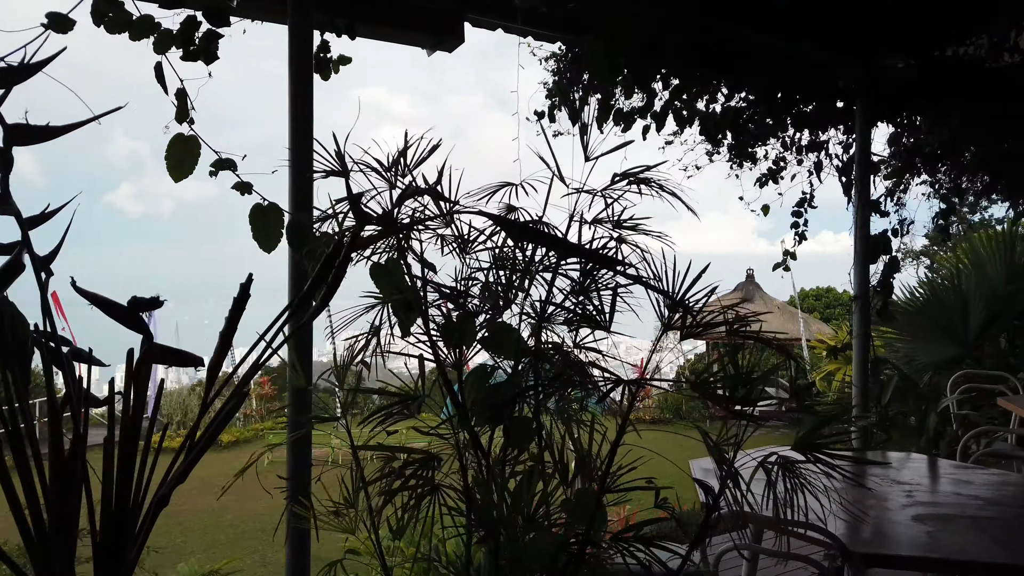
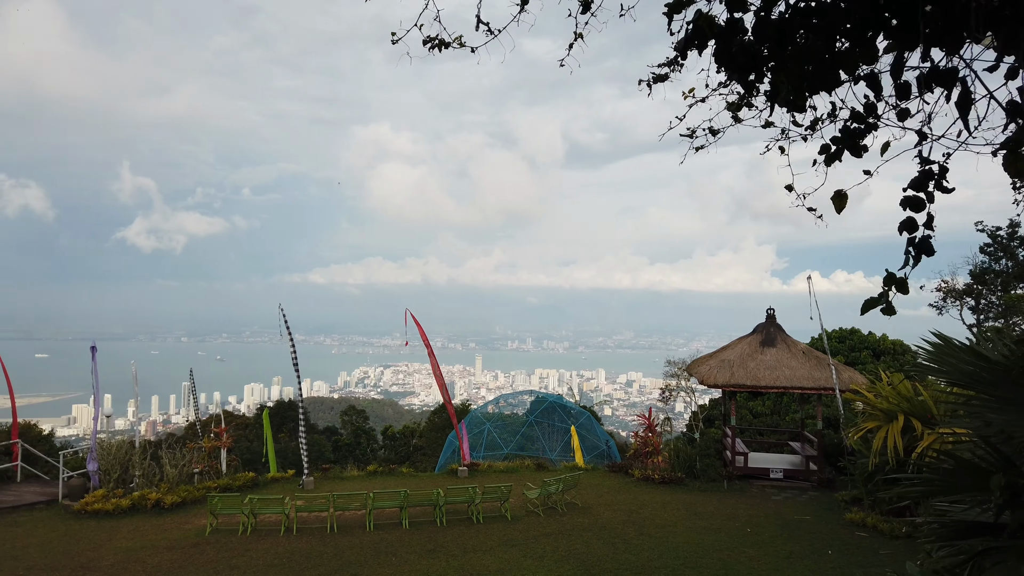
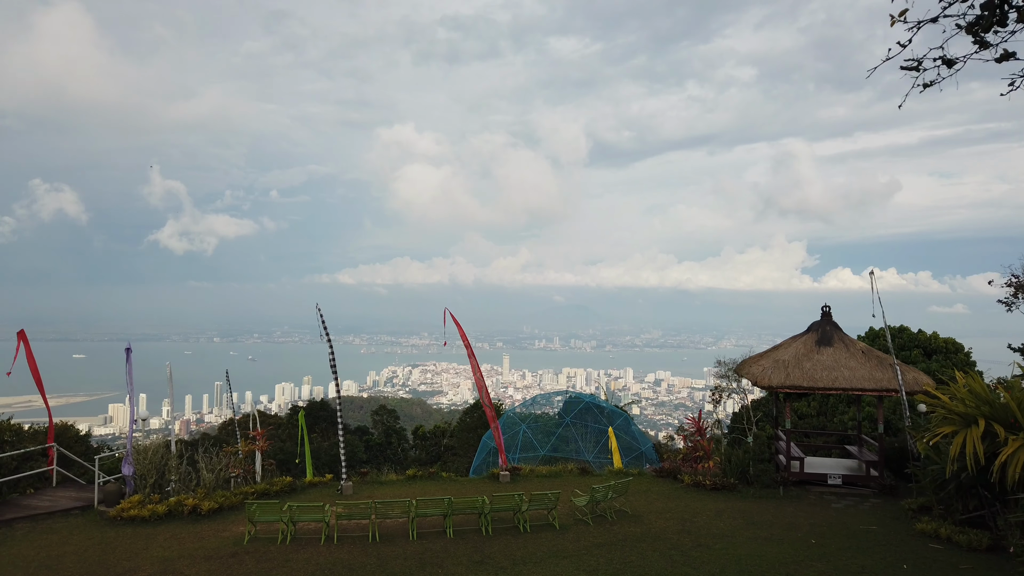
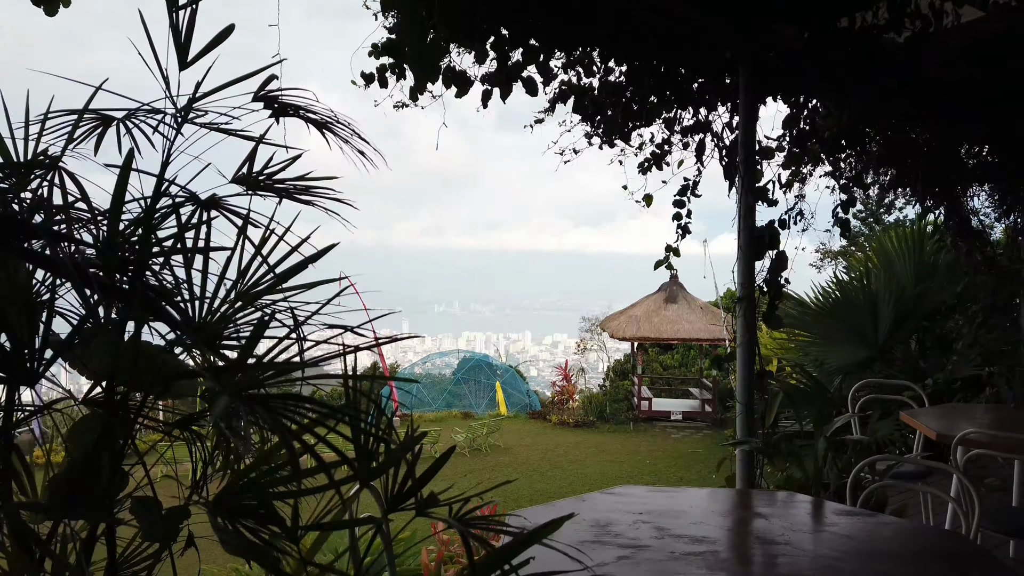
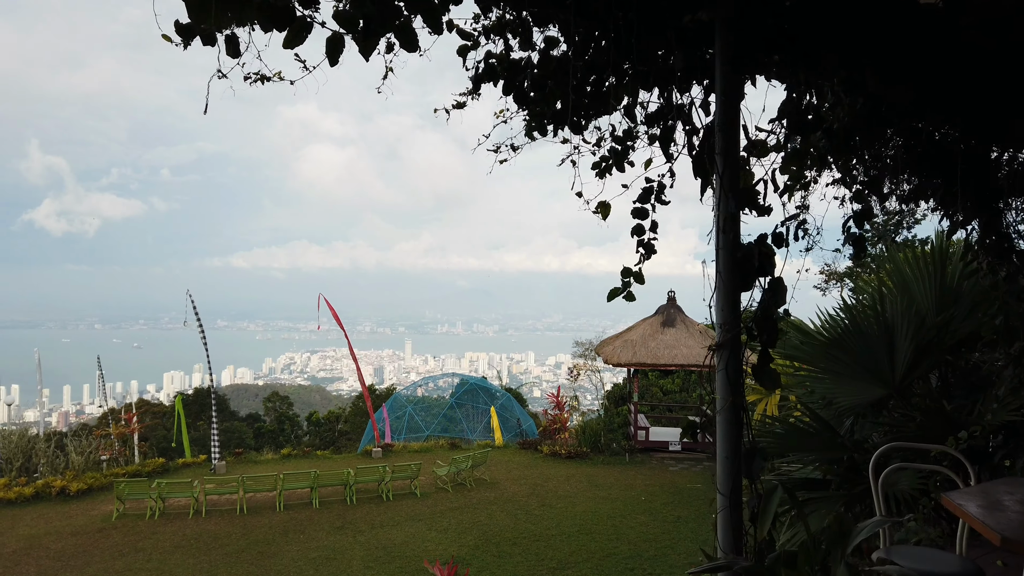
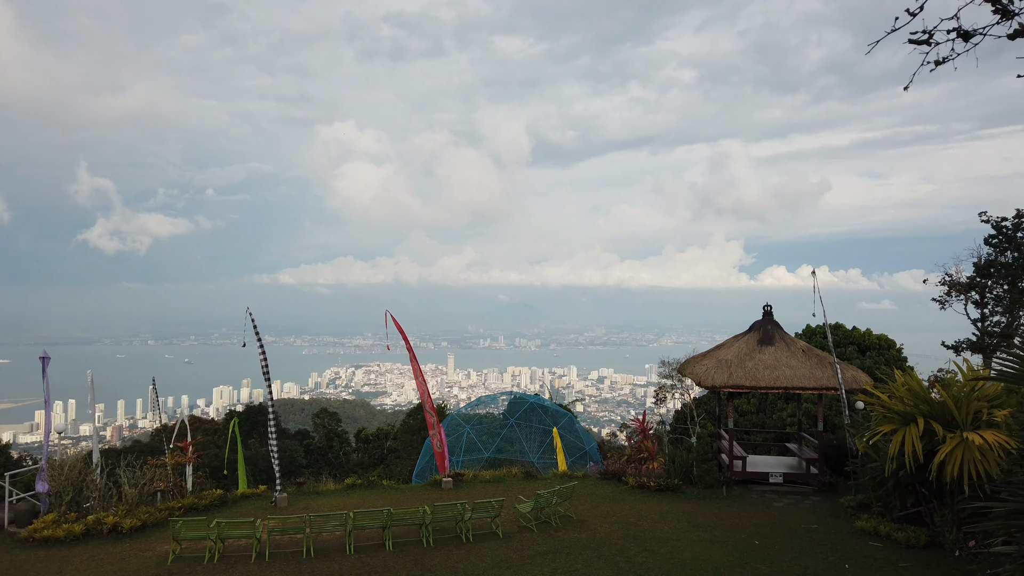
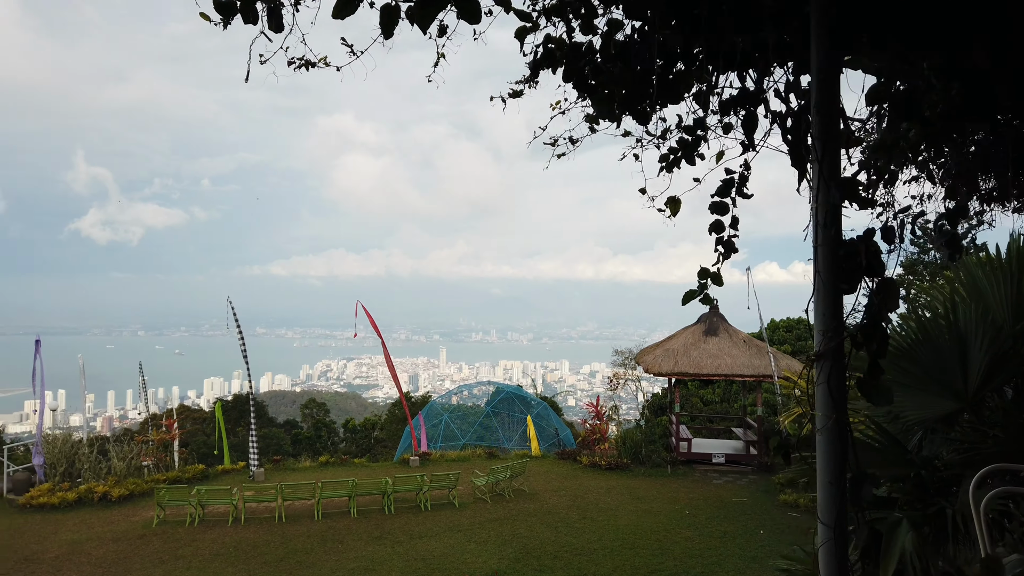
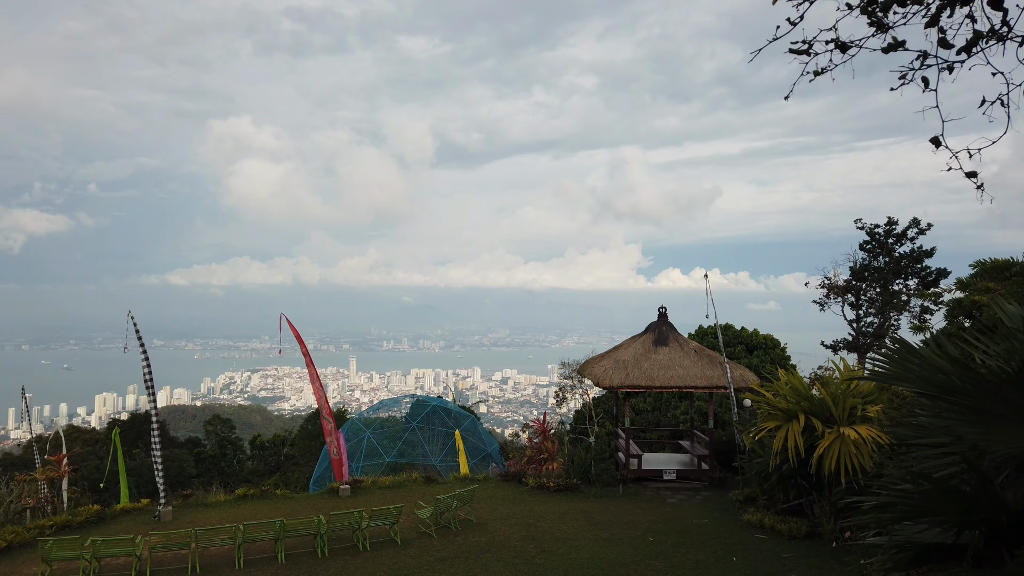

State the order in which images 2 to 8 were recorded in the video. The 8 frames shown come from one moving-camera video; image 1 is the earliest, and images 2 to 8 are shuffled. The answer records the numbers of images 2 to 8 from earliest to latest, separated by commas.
4, 5, 7, 2, 3, 6, 8
